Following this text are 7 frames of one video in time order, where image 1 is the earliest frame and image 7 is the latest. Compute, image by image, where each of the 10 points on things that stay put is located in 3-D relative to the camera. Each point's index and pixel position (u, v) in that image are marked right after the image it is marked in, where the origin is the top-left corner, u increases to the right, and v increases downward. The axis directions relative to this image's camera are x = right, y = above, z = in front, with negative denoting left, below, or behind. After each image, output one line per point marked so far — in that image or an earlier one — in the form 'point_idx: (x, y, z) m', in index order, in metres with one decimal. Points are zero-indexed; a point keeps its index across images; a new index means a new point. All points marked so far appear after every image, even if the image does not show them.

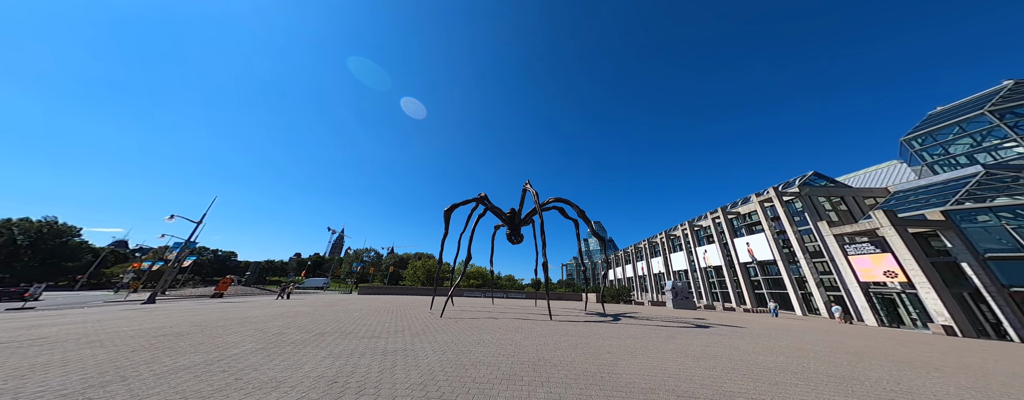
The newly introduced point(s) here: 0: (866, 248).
0: (+24.9, -3.2, +17.5) m
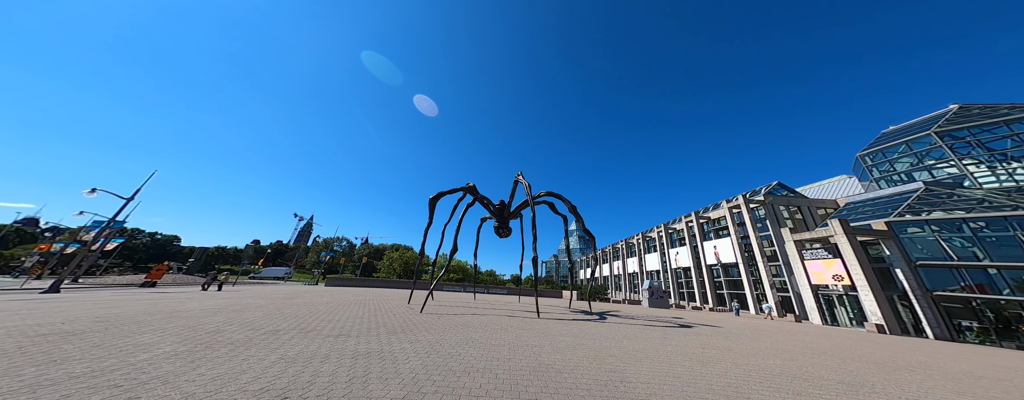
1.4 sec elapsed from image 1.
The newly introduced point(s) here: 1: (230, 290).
0: (+23.5, -3.9, +19.1) m
1: (-15.2, -4.8, +13.3) m
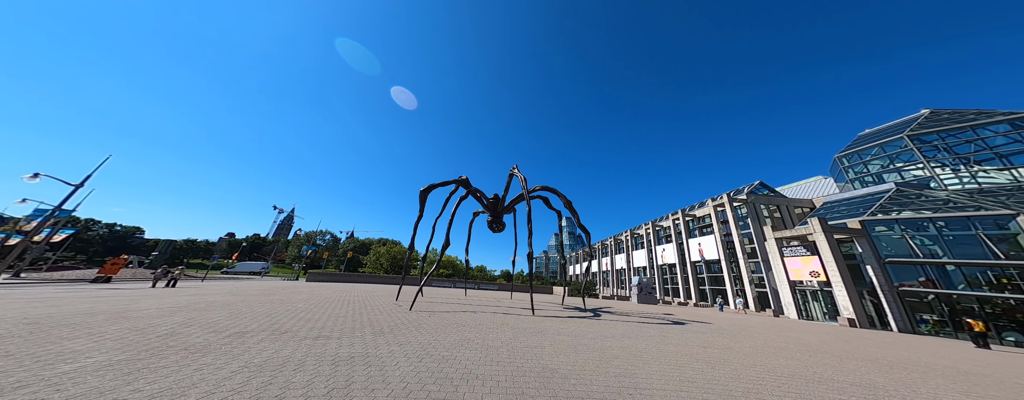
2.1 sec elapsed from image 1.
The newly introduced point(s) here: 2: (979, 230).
0: (+22.8, -3.9, +19.8) m
1: (-15.6, -4.3, +12.3) m
2: (+28.1, -1.7, +15.1) m
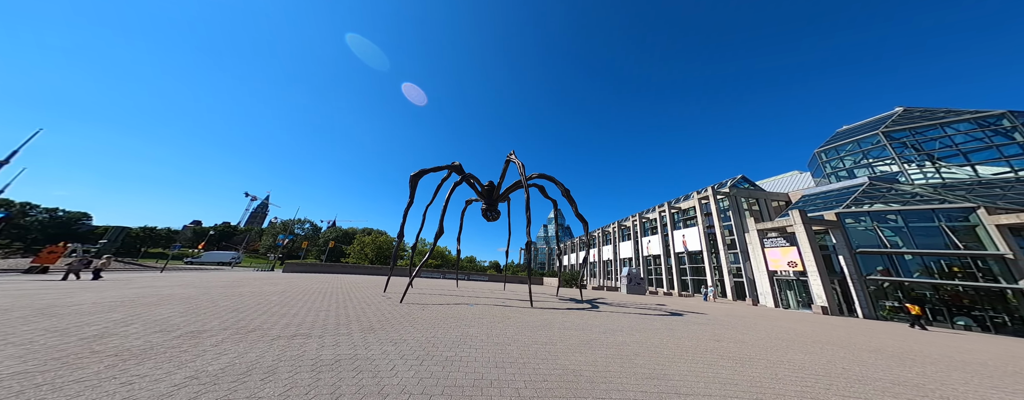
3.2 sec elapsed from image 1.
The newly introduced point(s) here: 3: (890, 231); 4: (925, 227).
0: (+22.0, -3.4, +20.7) m
1: (-15.9, -3.5, +11.1) m
2: (+27.6, -1.4, +16.2) m
3: (+26.0, -2.1, +17.2) m
4: (+27.0, -1.8, +16.4) m
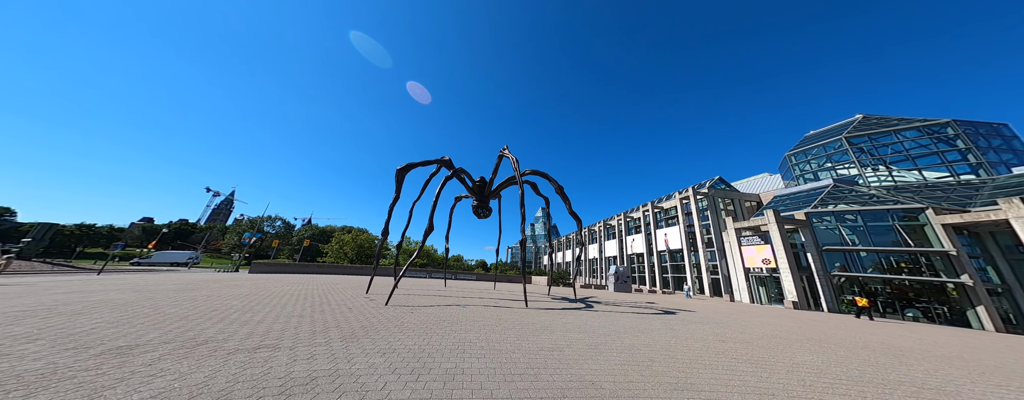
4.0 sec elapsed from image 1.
0: (+20.9, -3.5, +21.7) m
1: (-16.3, -3.2, +9.8) m
2: (+26.8, -1.5, +17.5) m
3: (+25.2, -2.2, +18.5) m
4: (+26.2, -1.9, +17.8) m
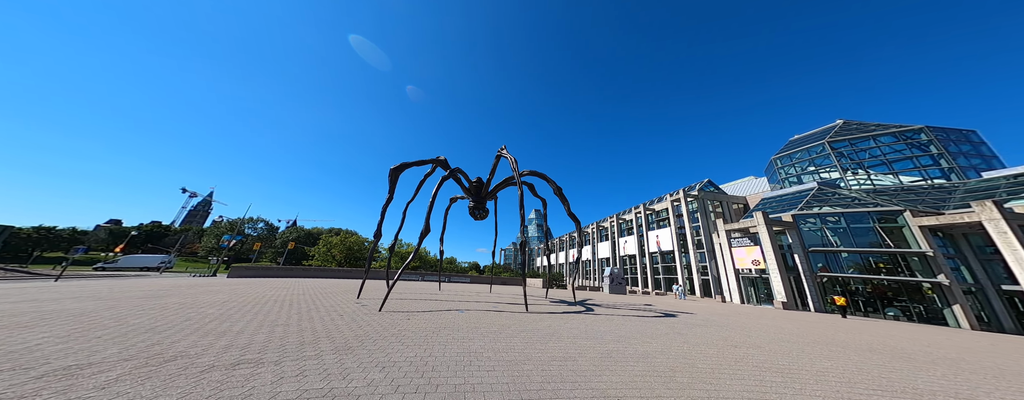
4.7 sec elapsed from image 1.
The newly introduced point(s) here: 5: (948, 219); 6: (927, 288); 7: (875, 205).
0: (+20.4, -3.7, +22.1) m
1: (-16.4, -3.2, +8.9) m
2: (+26.5, -1.7, +18.2) m
3: (+24.8, -2.4, +19.1) m
4: (+25.9, -2.1, +18.4) m
5: (+26.5, -1.1, +15.2) m
6: (+26.5, -5.6, +16.0) m
7: (+27.3, -0.4, +18.8) m
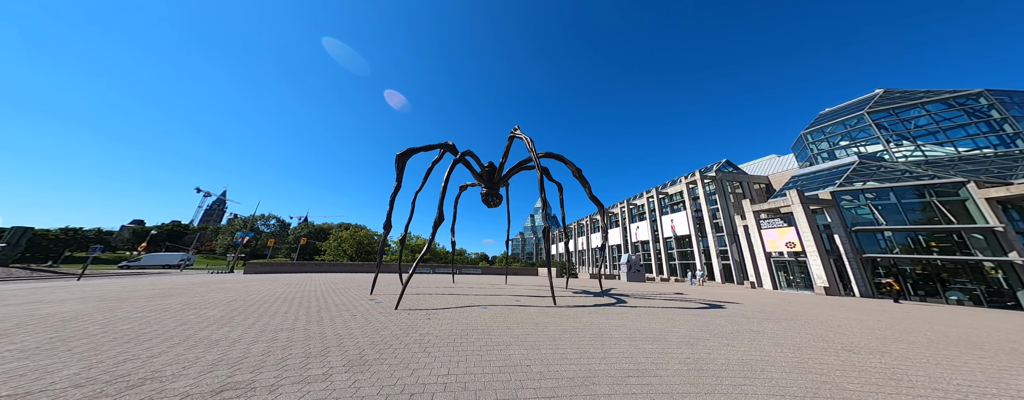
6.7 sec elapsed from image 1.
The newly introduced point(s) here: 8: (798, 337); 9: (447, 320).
0: (+21.7, -1.9, +20.6) m
1: (-15.5, -3.1, +8.7) m
2: (+27.5, +0.1, +16.4) m
3: (+25.9, -0.6, +17.4) m
4: (+27.0, -0.3, +16.7) m
5: (+27.5, +0.5, +13.5) m
6: (+27.6, -3.9, +14.4) m
7: (+28.3, +1.4, +17.0) m
8: (+4.6, -2.1, +3.9) m
9: (-1.2, -2.3, +4.8) m
